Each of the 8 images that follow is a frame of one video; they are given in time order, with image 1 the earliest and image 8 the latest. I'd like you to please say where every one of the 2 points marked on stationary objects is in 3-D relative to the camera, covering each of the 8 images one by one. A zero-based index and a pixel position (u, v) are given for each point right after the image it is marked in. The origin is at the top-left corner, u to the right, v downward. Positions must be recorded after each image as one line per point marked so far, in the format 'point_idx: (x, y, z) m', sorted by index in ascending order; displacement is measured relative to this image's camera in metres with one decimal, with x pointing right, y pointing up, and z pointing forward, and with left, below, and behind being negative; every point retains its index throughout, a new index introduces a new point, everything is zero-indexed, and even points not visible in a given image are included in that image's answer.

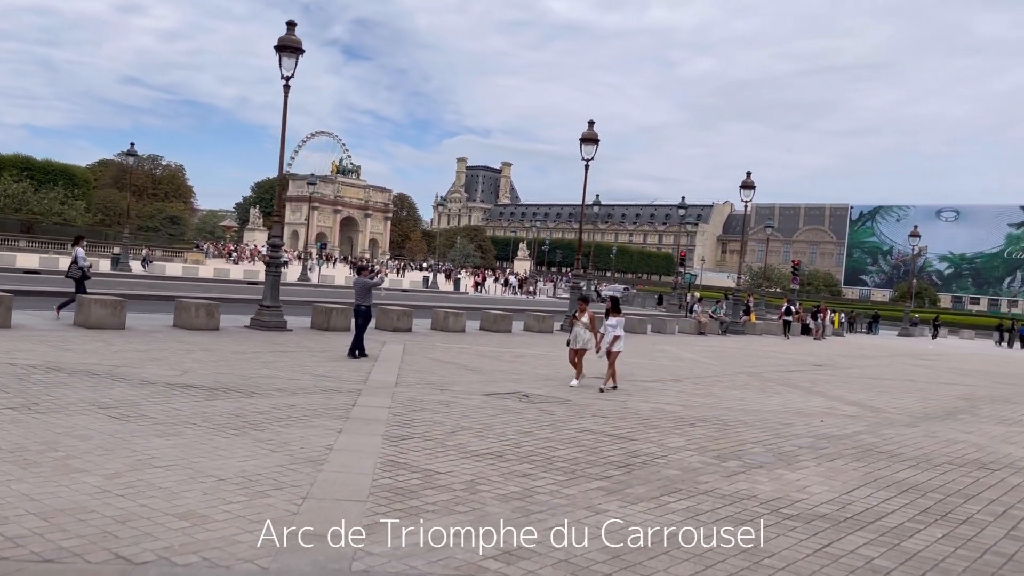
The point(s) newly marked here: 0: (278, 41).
0: (-5.0, +5.3, +18.1) m
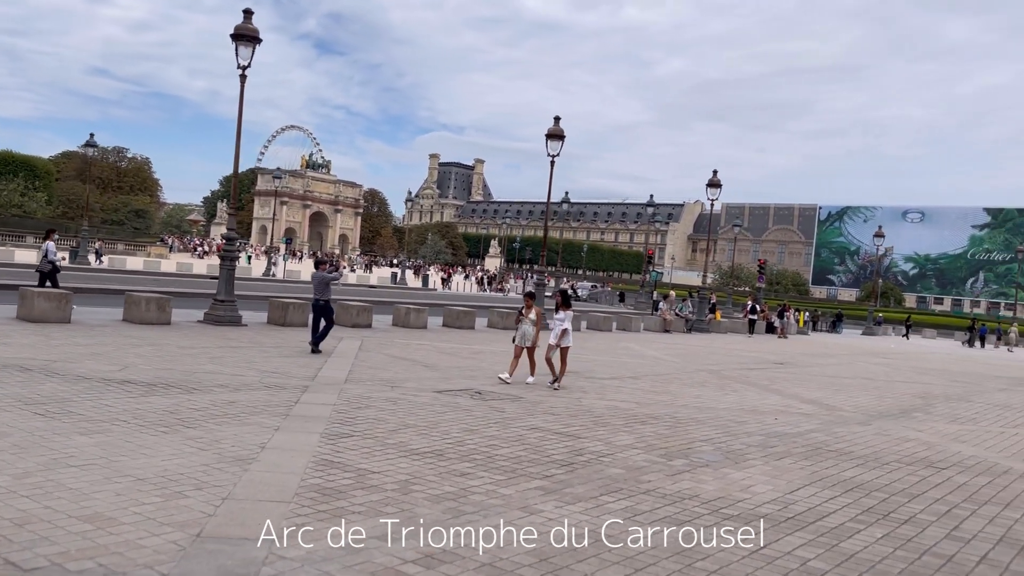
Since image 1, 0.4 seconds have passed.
0: (-5.9, +5.4, +17.7) m
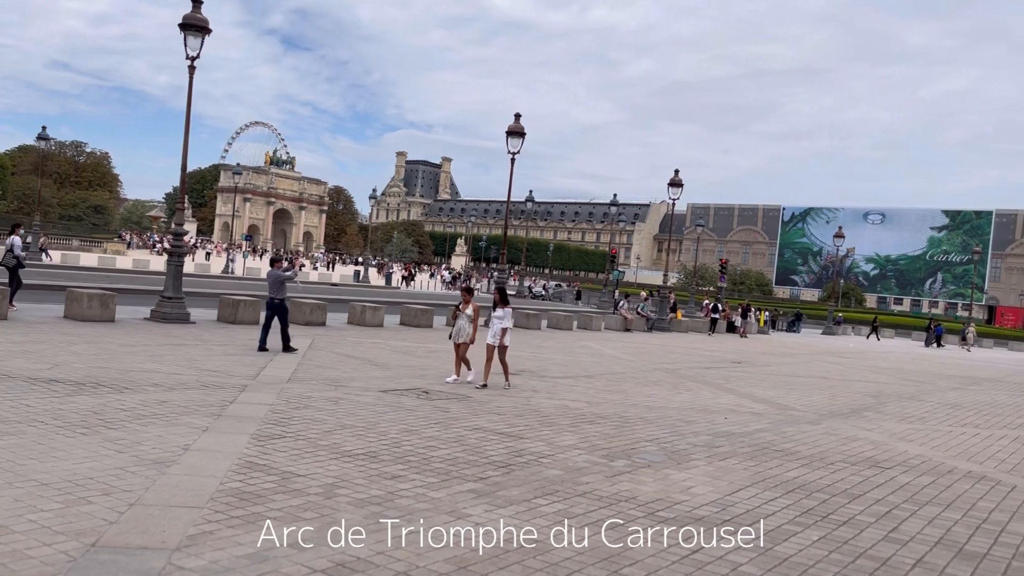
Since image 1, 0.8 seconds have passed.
0: (-6.8, +5.5, +17.2) m
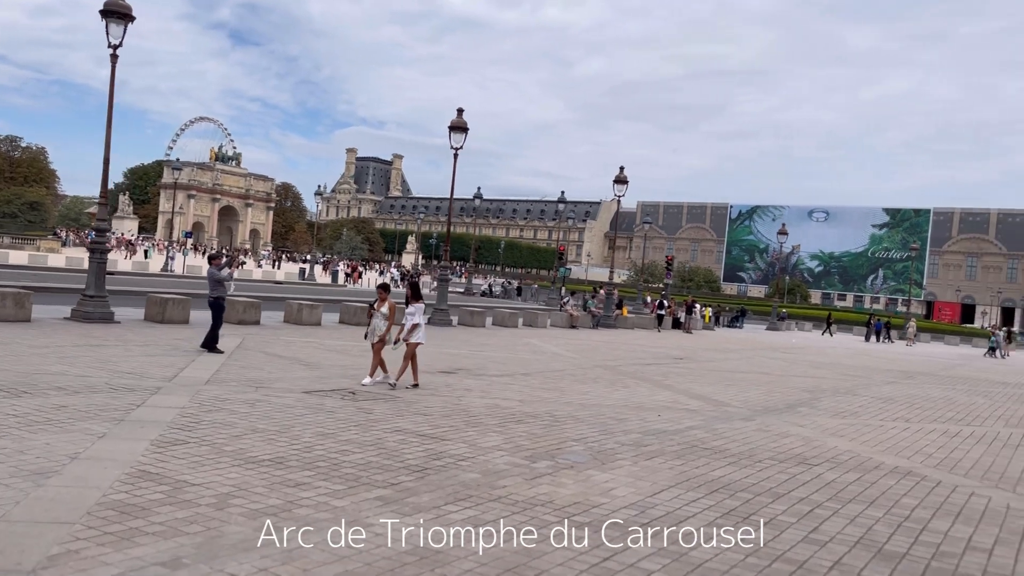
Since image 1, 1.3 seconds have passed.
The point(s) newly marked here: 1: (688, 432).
0: (-8.0, +5.6, +16.5) m
1: (+2.1, -1.7, +9.8) m
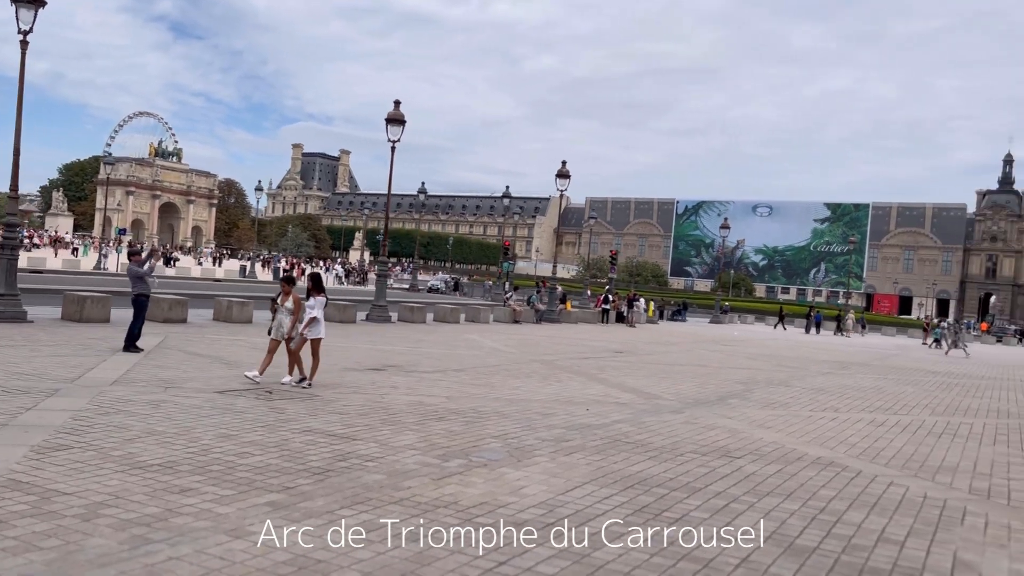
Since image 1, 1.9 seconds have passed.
0: (-9.4, +5.6, +15.7) m
1: (+1.2, -1.6, +9.6) m
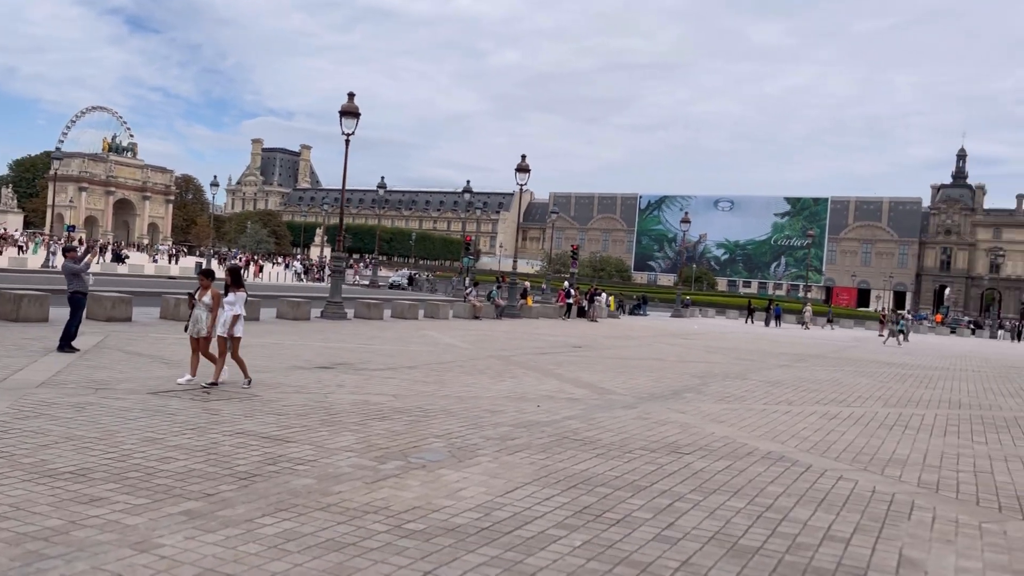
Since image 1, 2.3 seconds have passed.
0: (-10.2, +5.6, +15.0) m
1: (+0.6, -1.5, +9.4) m
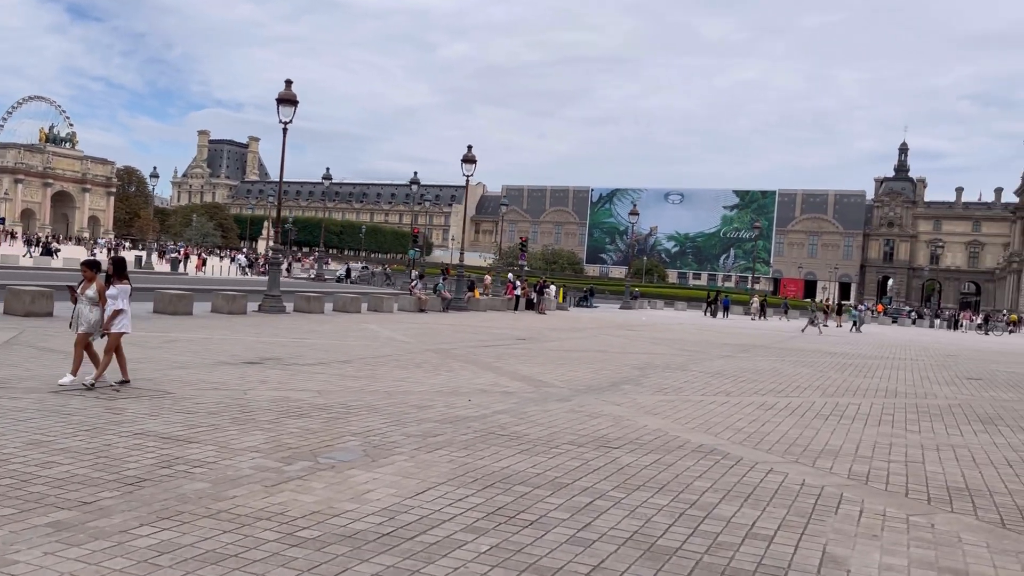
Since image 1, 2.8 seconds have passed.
0: (-11.4, +5.7, +14.0) m
1: (-0.2, -1.4, +9.1) m
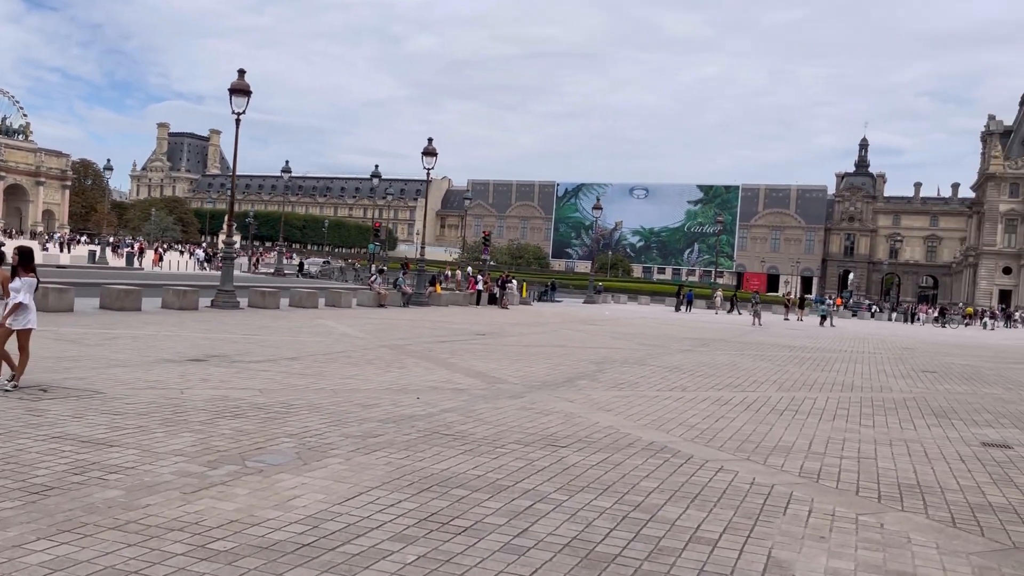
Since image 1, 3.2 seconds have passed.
0: (-12.1, +5.8, +13.2) m
1: (-0.7, -1.3, +8.8) m
